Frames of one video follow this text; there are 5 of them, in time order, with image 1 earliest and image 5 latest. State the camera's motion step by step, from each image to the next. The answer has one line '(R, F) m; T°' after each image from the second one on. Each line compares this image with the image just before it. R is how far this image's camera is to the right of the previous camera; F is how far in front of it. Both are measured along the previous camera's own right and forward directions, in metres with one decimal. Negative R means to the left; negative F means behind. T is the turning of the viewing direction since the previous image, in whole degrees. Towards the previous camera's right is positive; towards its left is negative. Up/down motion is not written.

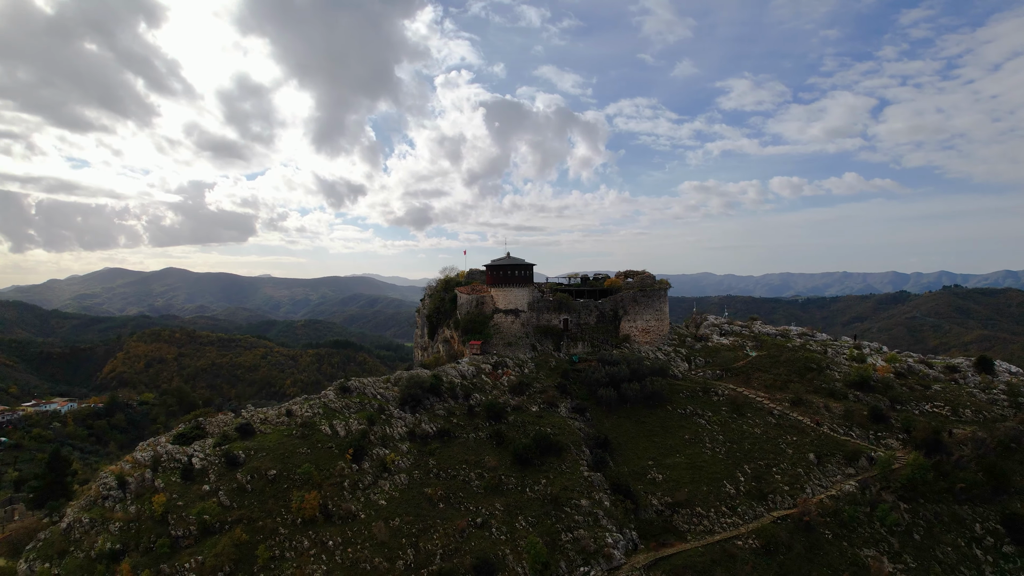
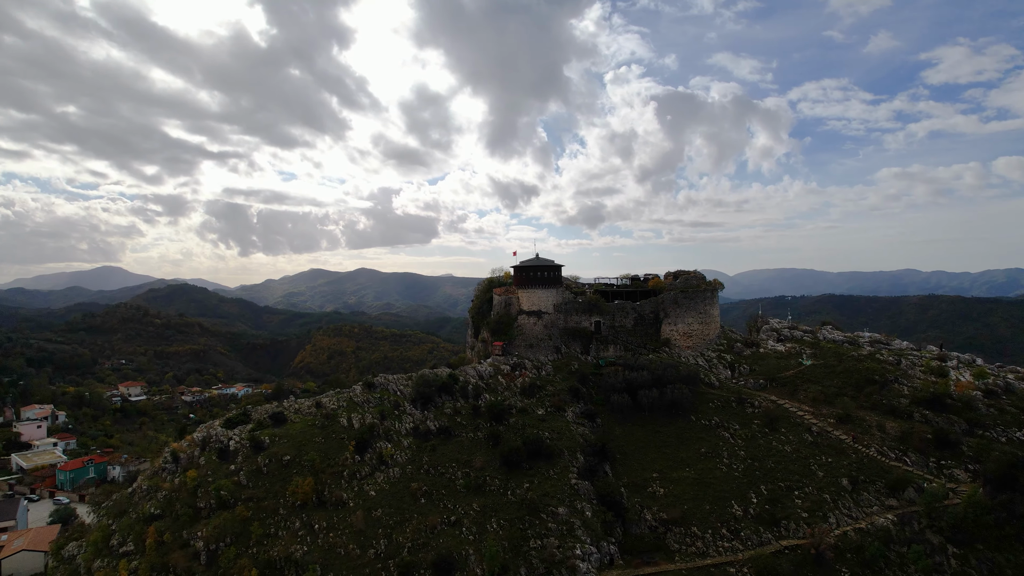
(+7.5, +1.1) m; -15°
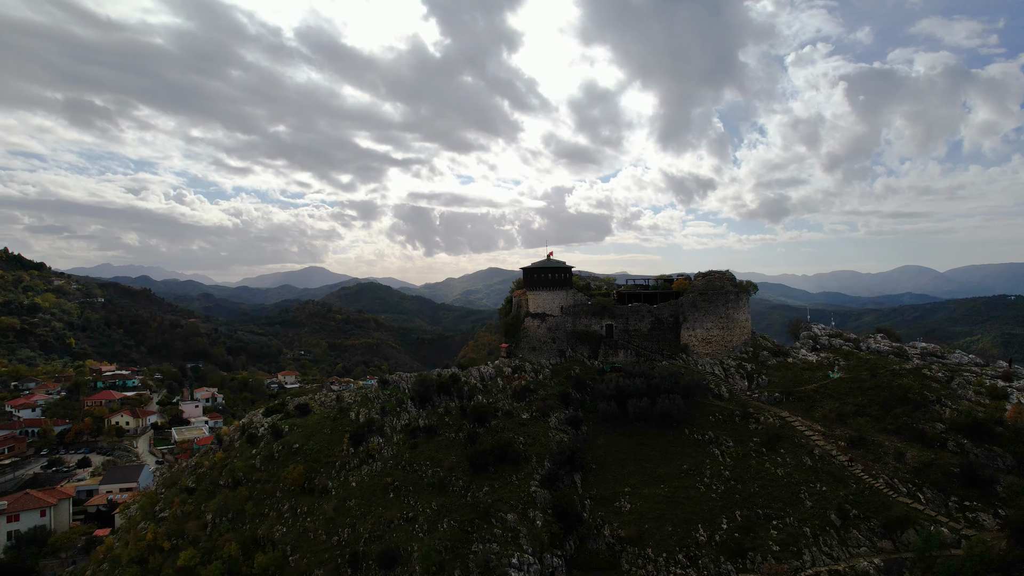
(+8.3, +1.3) m; -15°
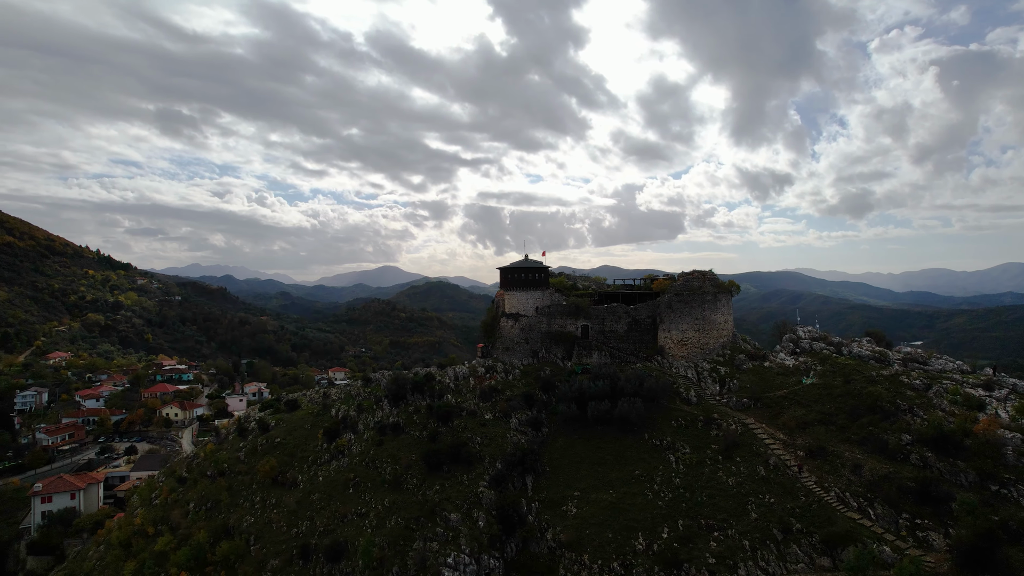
(+4.7, +0.3) m; -6°
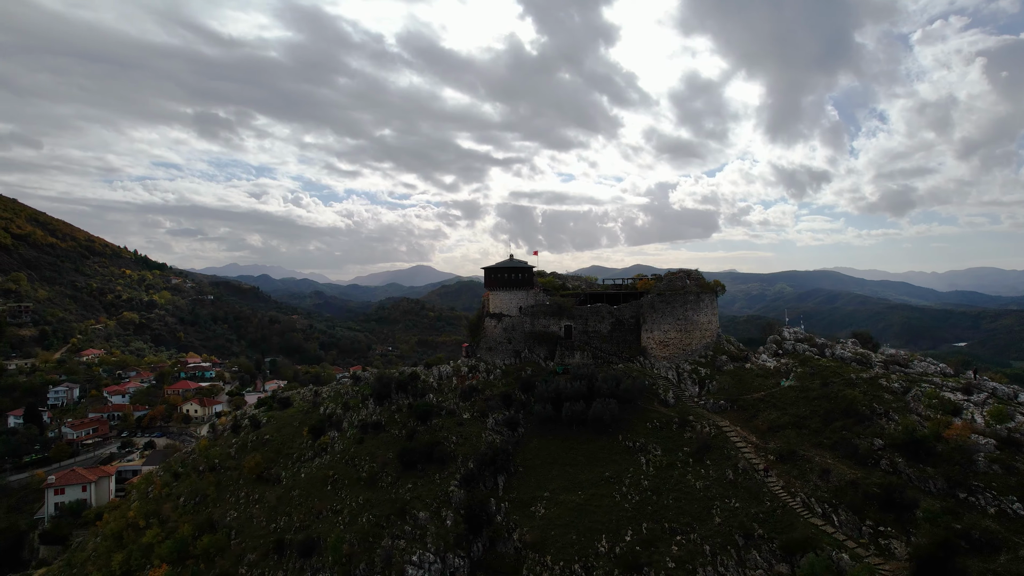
(+2.4, +0.1) m; -3°
